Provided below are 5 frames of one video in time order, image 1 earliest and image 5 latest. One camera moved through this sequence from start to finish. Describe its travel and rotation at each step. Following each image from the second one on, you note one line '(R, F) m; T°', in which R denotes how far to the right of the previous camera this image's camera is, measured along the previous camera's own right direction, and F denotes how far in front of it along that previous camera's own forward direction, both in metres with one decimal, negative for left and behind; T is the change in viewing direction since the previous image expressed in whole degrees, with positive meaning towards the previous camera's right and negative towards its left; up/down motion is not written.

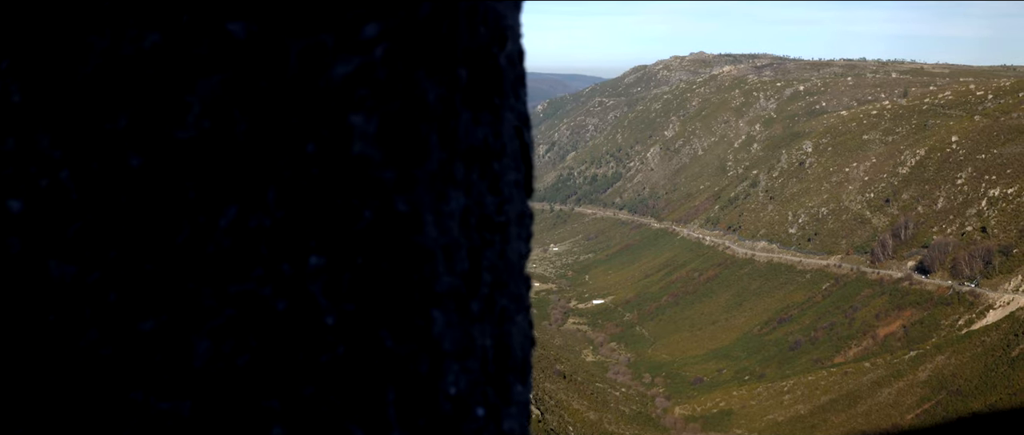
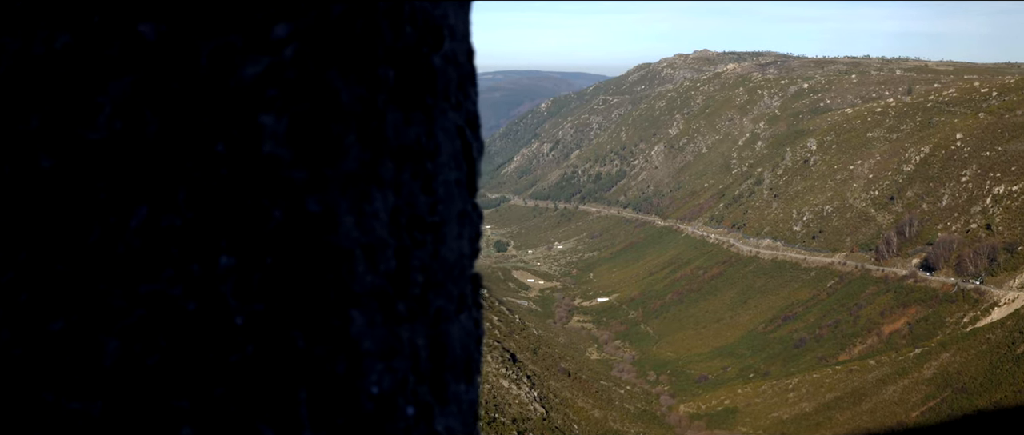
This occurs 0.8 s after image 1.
(+0.6, 0.0) m; 0°
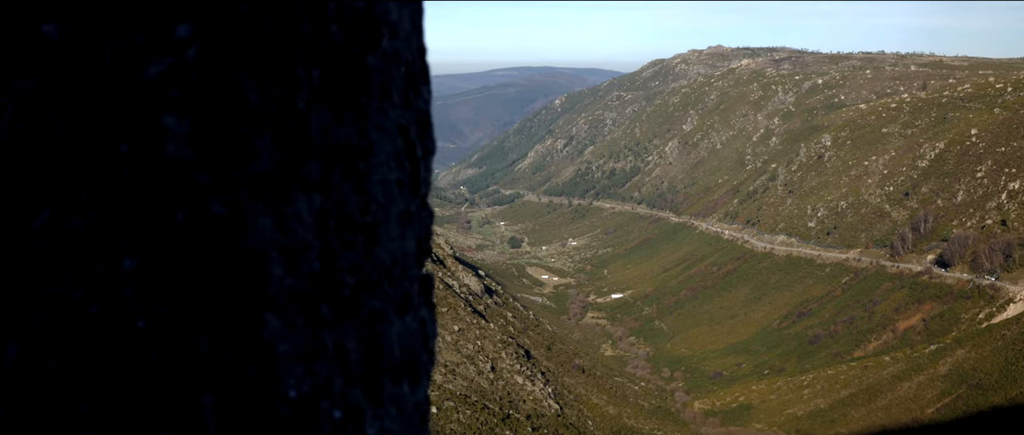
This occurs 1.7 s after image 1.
(+0.6, +0.1) m; -1°
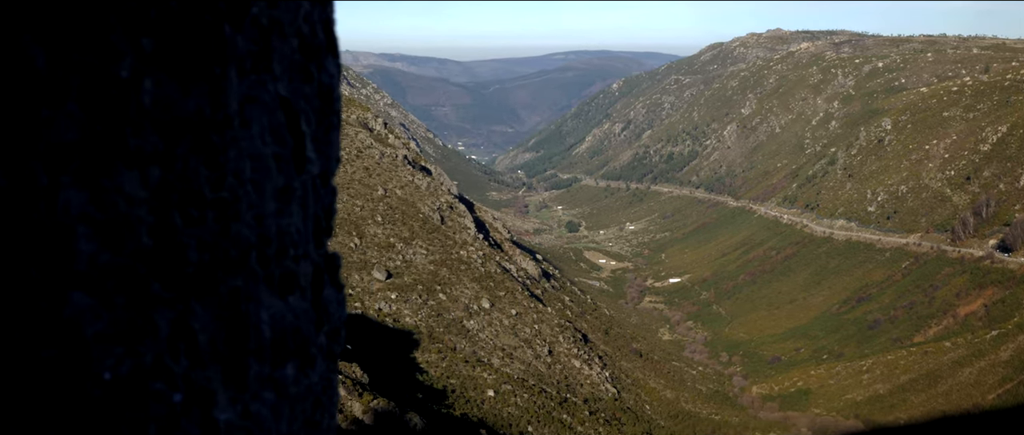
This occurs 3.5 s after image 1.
(-0.1, -9.9) m; -4°
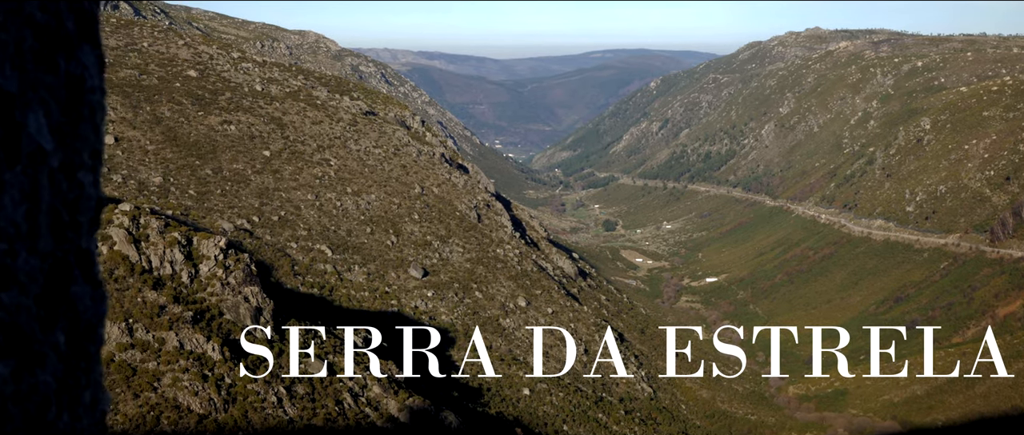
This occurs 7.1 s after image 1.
(+0.3, -6.0) m; -3°
